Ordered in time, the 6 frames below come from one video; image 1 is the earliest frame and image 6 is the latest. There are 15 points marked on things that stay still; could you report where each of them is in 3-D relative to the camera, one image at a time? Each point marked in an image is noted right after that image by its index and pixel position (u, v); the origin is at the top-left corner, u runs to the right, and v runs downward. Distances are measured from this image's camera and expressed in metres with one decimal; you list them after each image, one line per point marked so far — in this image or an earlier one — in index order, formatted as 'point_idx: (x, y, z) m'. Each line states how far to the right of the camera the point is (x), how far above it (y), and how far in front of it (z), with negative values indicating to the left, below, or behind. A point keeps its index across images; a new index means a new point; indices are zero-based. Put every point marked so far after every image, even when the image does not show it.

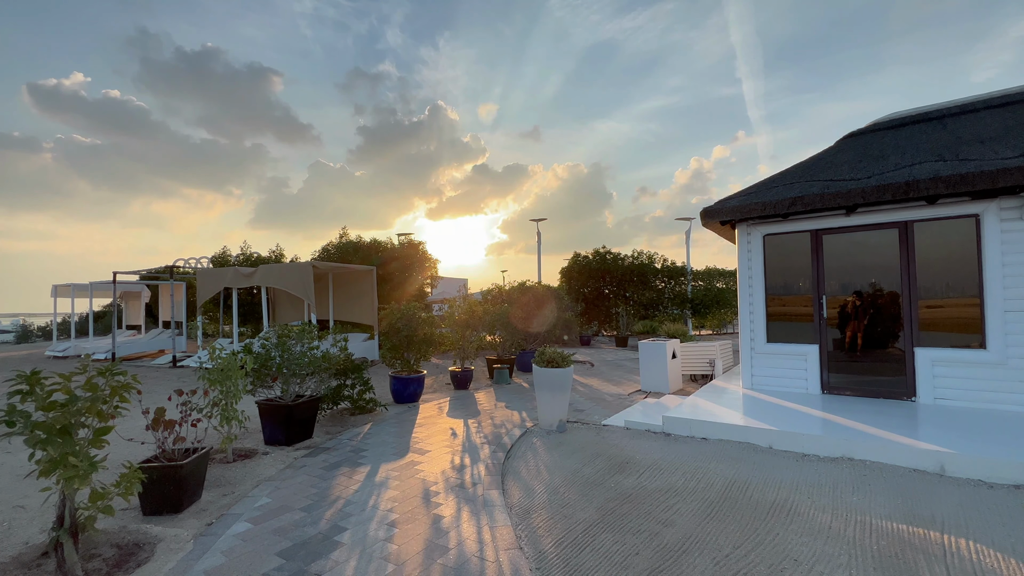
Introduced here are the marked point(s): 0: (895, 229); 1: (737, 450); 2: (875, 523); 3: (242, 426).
0: (+4.6, +0.7, +5.2) m
1: (+2.2, -1.6, +4.2) m
2: (+2.3, -1.5, +2.8) m
3: (-2.5, -1.3, +4.1) m
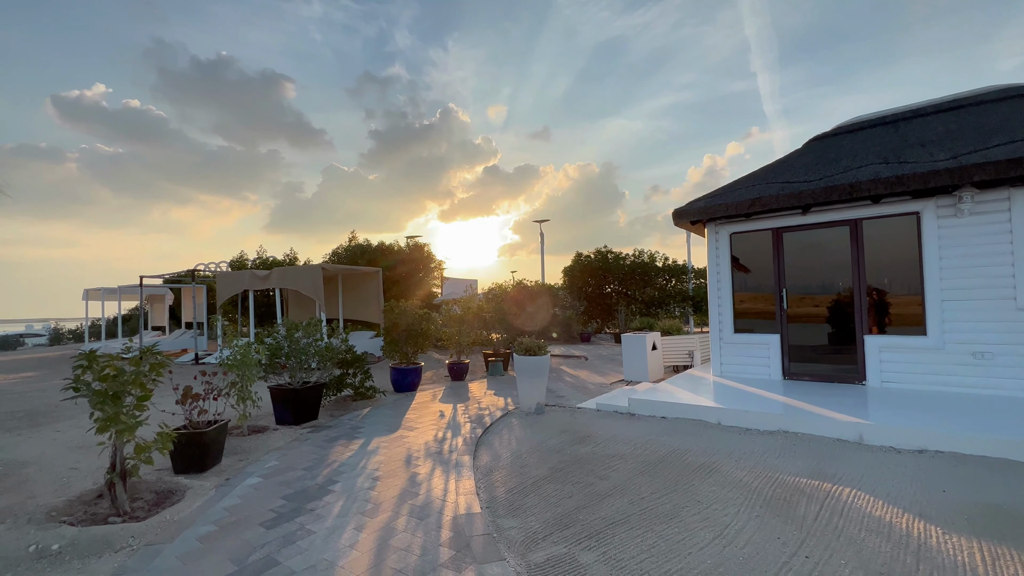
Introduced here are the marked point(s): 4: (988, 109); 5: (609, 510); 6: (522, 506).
0: (+4.3, +0.8, +5.7) m
1: (+1.9, -1.5, +4.7) m
2: (+2.1, -1.4, +3.3) m
3: (-2.8, -1.2, +4.7) m
4: (+6.1, +2.3, +5.6) m
5: (+0.6, -1.4, +2.8) m
6: (+0.1, -1.5, +3.0) m
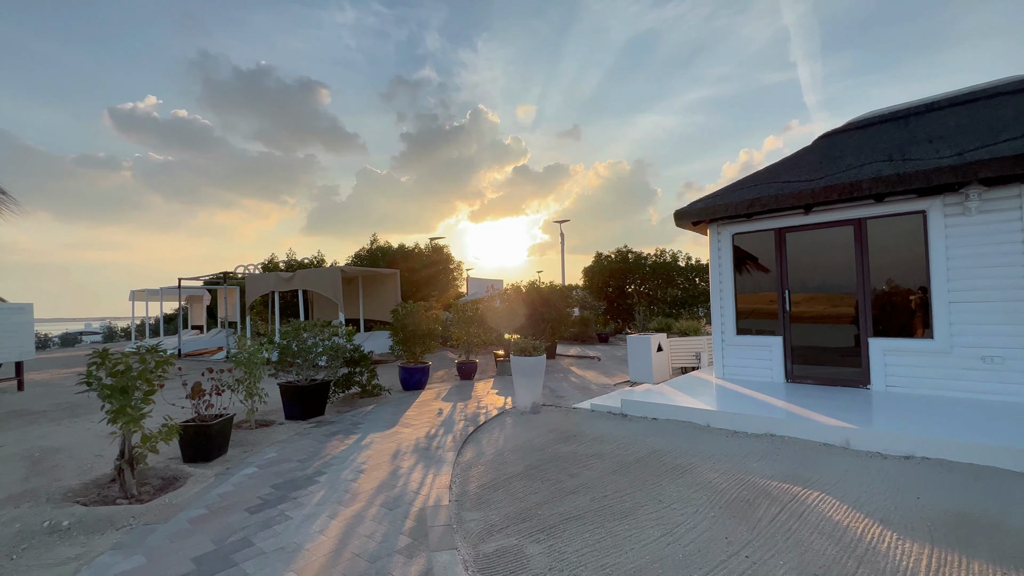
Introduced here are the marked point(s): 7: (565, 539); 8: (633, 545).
0: (+4.3, +0.8, +5.5) m
1: (+1.8, -1.5, +4.8) m
2: (+1.8, -1.5, +3.4) m
3: (-2.9, -1.3, +5.0) m
4: (+6.0, +2.3, +5.3) m
5: (+0.4, -1.5, +2.9) m
6: (-0.2, -1.5, +3.1) m
7: (+0.3, -1.4, +2.5) m
8: (+0.7, -1.4, +2.4) m
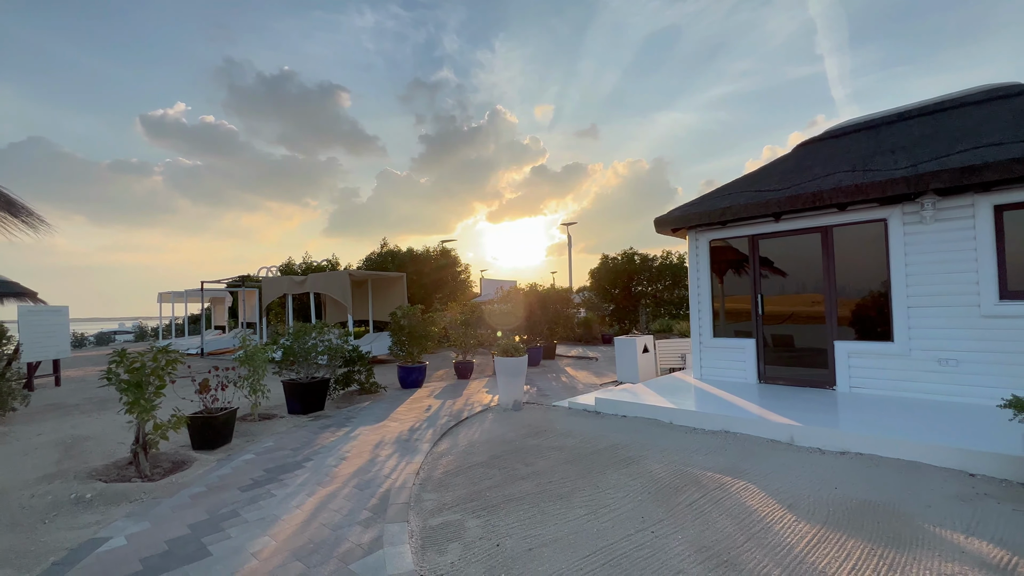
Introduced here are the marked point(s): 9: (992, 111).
0: (+4.0, +0.7, +5.7) m
1: (+1.5, -1.6, +5.1) m
2: (+1.5, -1.5, +3.7) m
3: (-3.2, -1.4, +5.6) m
4: (+5.7, +2.2, +5.5) m
5: (0.0, -1.5, +3.3) m
6: (-0.5, -1.6, +3.5) m
7: (-0.1, -1.5, +2.9) m
8: (+0.3, -1.5, +2.8) m
9: (+5.7, +2.1, +5.2) m
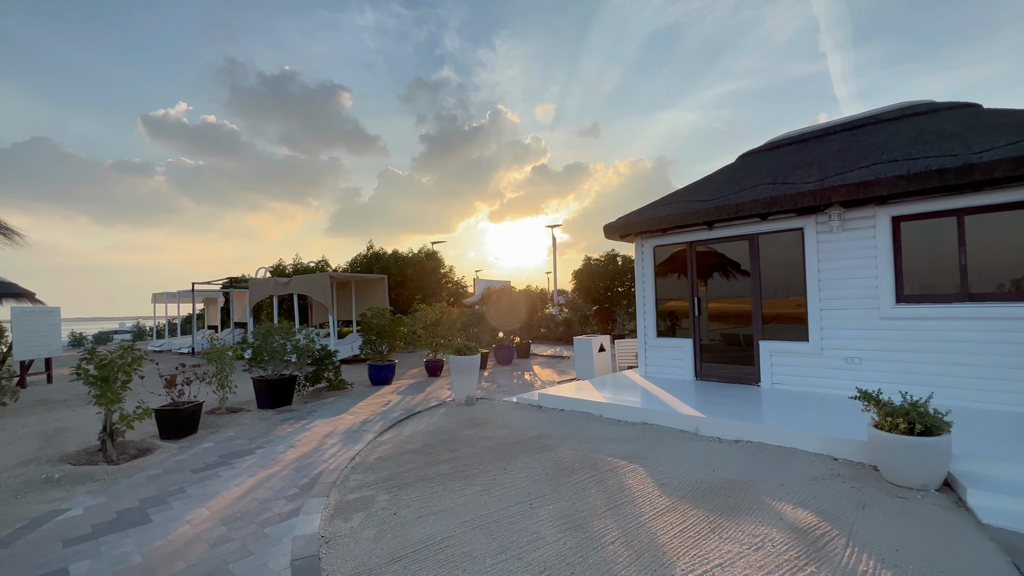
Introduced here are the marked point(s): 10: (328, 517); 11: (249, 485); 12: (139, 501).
0: (+3.3, +0.7, +6.2) m
1: (+0.8, -1.6, +5.5) m
2: (+0.8, -1.6, +4.1) m
3: (-3.9, -1.4, +6.0) m
4: (+5.0, +2.2, +5.9) m
5: (-0.7, -1.6, +3.8) m
6: (-1.2, -1.6, +4.0) m
7: (-0.8, -1.6, +3.4) m
8: (-0.4, -1.6, +3.3) m
9: (+5.0, +2.1, +5.7) m
10: (-1.3, -1.6, +3.0) m
11: (-2.1, -1.6, +3.6) m
12: (-2.8, -1.6, +3.3) m
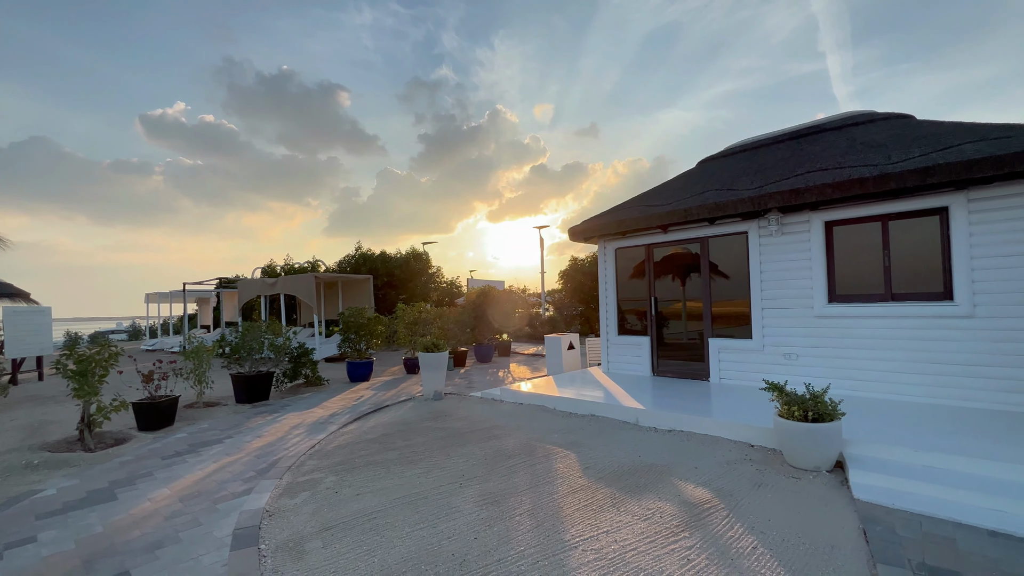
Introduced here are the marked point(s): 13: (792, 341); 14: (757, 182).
0: (+2.8, +0.7, +6.5) m
1: (+0.3, -1.7, +5.9) m
2: (+0.3, -1.6, +4.5) m
3: (-4.4, -1.4, +6.4) m
4: (+4.5, +2.2, +6.3) m
5: (-1.2, -1.6, +4.1) m
6: (-1.8, -1.6, +4.3) m
7: (-1.3, -1.6, +3.7) m
8: (-1.0, -1.6, +3.6) m
9: (+4.5, +2.1, +6.0) m
10: (-1.8, -1.6, +3.3) m
11: (-2.7, -1.6, +3.9) m
12: (-3.4, -1.6, +3.6) m
13: (+3.7, -0.7, +5.7) m
14: (+3.3, +1.4, +5.9) m
